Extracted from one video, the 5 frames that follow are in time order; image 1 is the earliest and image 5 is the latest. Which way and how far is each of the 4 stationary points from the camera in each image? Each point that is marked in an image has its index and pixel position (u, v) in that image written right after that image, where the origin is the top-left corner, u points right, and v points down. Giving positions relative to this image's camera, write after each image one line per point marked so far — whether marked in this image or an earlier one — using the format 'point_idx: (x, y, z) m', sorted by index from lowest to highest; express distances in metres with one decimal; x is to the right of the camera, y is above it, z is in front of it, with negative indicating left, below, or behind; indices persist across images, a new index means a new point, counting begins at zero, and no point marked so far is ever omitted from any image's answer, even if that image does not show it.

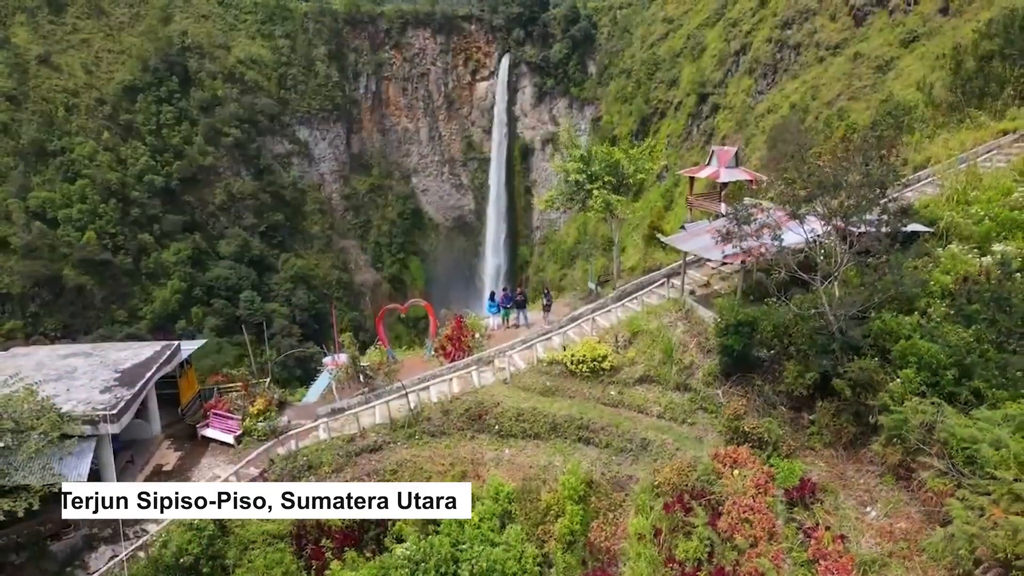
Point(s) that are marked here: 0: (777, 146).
0: (+7.3, +3.7, +18.7) m
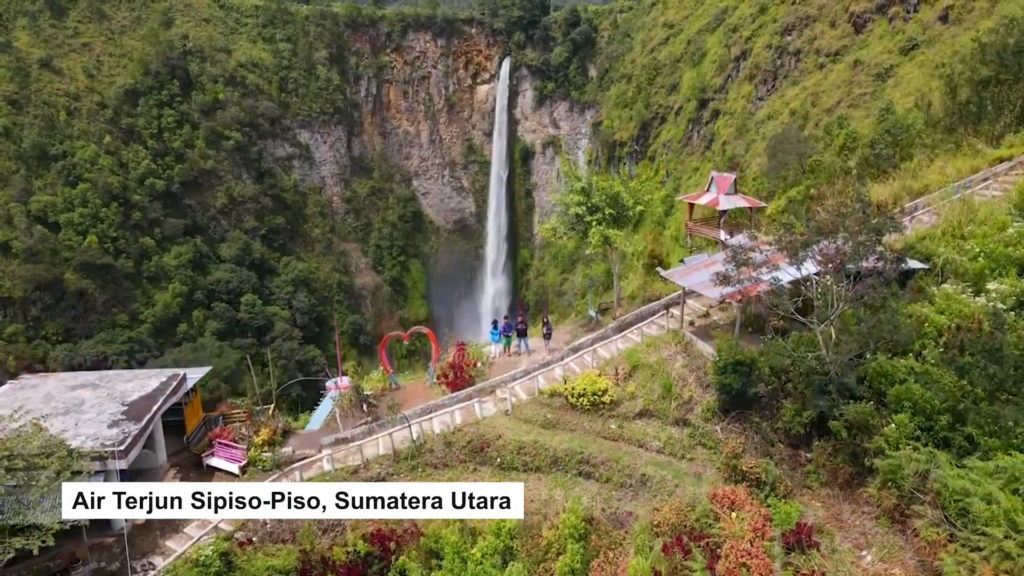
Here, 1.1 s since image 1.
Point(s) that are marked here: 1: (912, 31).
0: (+7.3, +3.6, +18.7) m
1: (+11.5, +7.3, +19.7) m
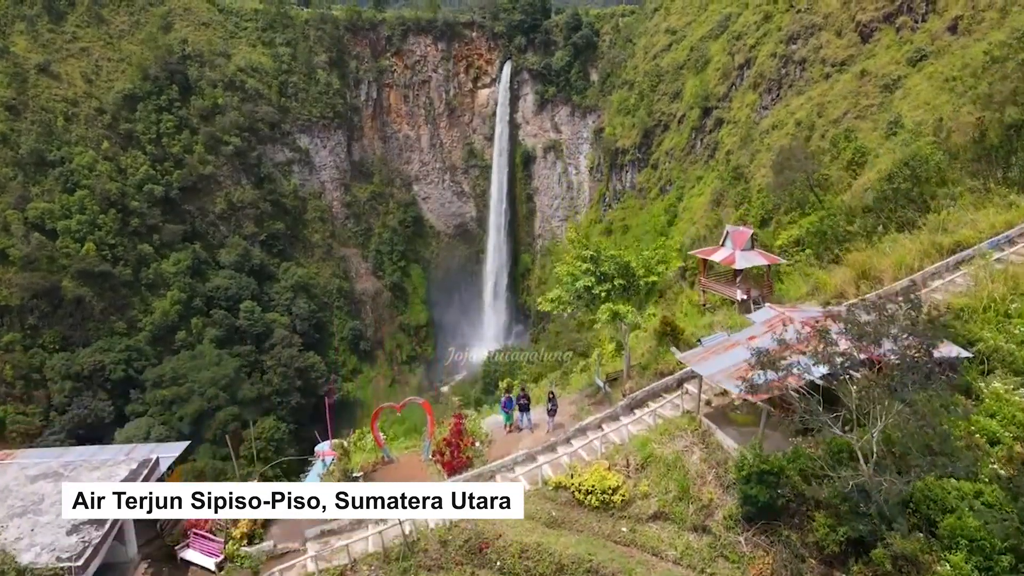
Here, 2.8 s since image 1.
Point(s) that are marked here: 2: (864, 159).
0: (+7.3, +3.2, +18.4) m
1: (+11.5, +7.0, +19.4) m
2: (+9.1, +3.3, +17.7) m
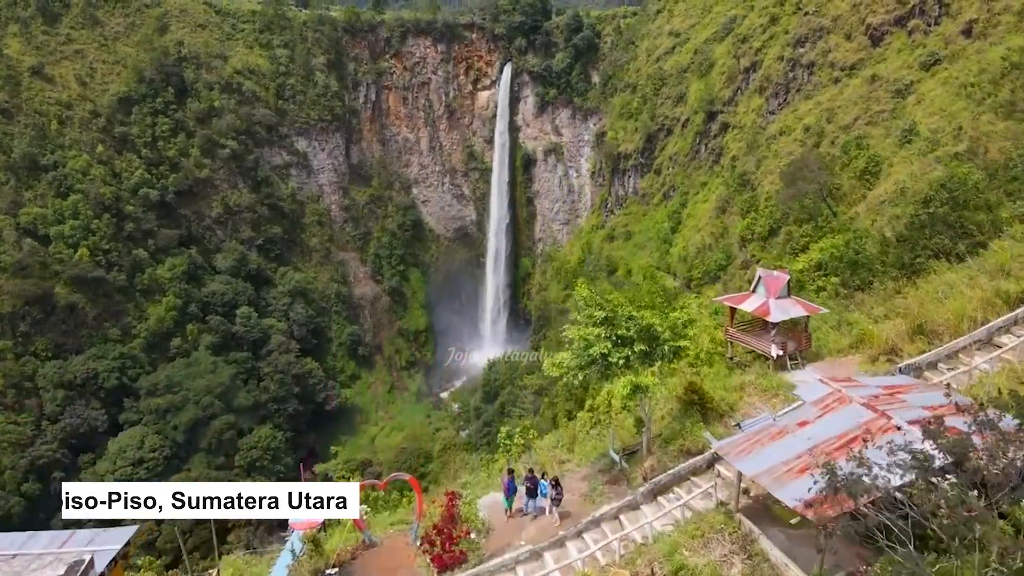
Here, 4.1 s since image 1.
0: (+7.3, +2.9, +17.9) m
1: (+11.5, +6.7, +18.8) m
2: (+9.1, +3.0, +17.2) m
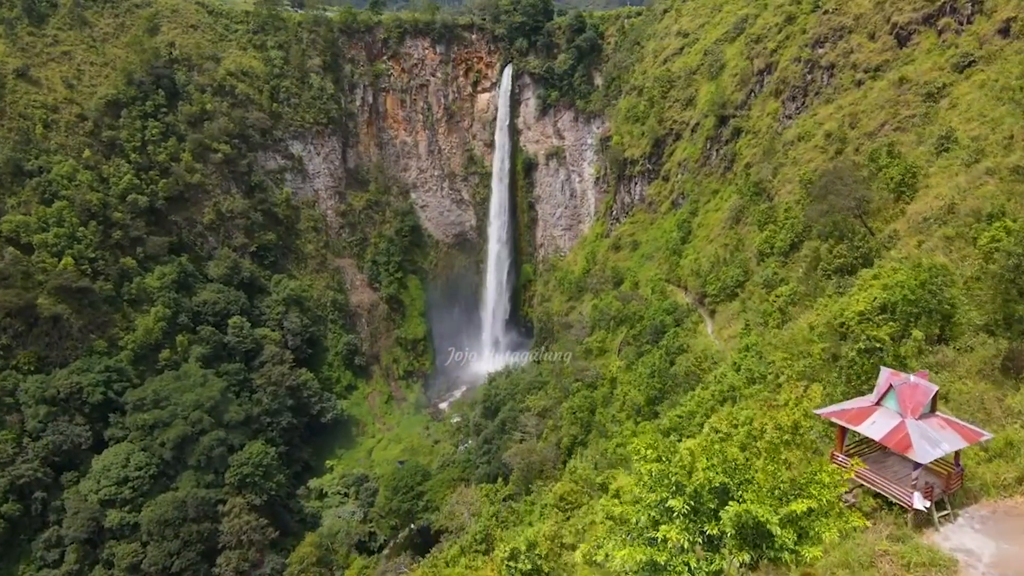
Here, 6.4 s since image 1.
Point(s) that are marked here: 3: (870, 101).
0: (+7.4, +2.4, +16.6) m
1: (+11.6, +6.2, +17.6) m
2: (+9.1, +2.6, +15.9) m
3: (+9.9, +5.2, +19.0) m
